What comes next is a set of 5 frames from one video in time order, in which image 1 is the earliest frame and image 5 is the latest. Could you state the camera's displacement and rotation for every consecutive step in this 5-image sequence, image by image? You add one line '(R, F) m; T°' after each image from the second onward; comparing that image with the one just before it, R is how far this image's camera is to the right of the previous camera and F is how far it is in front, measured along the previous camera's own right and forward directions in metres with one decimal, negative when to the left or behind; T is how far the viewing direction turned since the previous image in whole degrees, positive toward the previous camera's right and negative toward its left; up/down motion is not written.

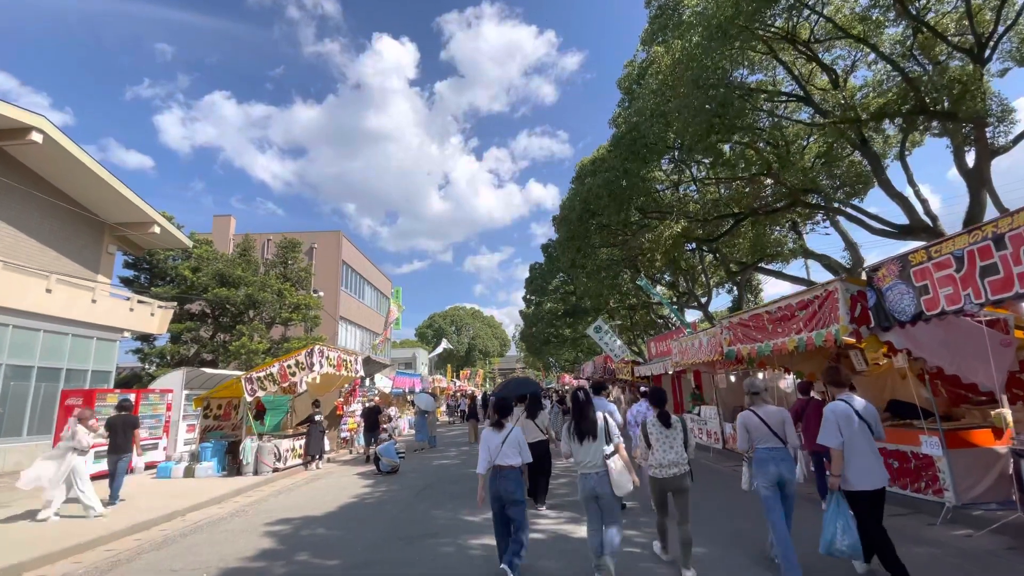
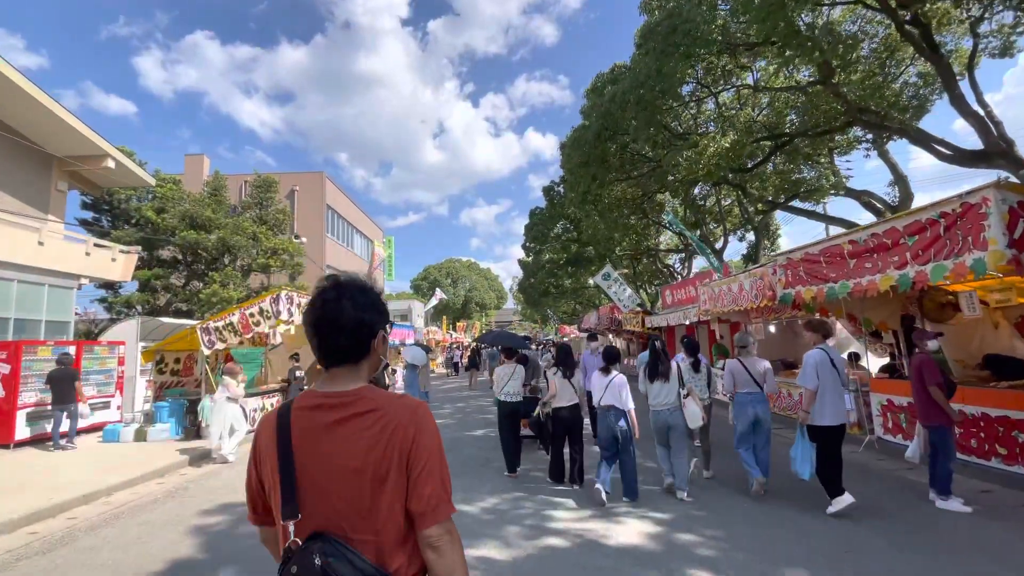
(-0.1, +2.0) m; 0°
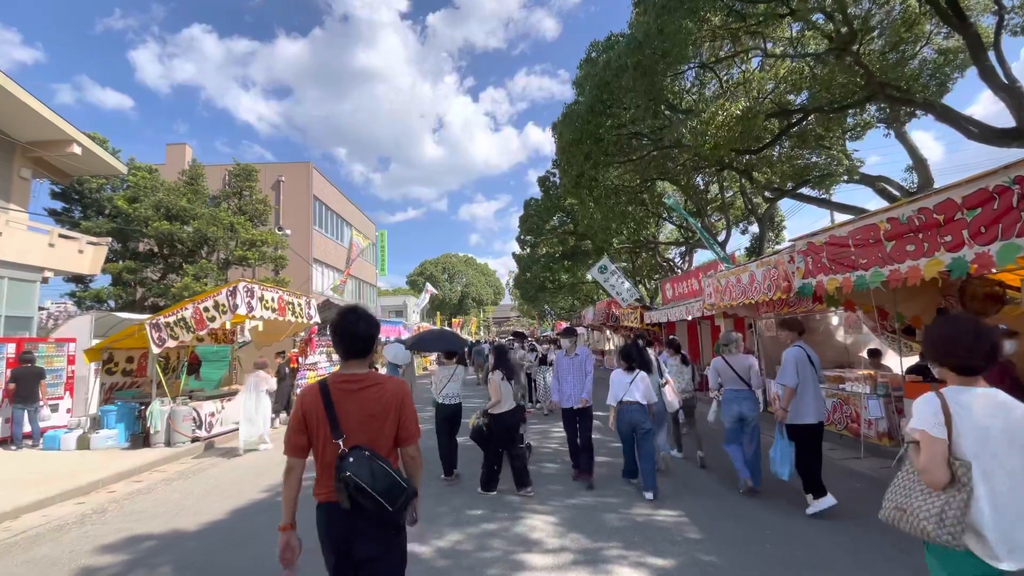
(+0.3, +1.1) m; 0°
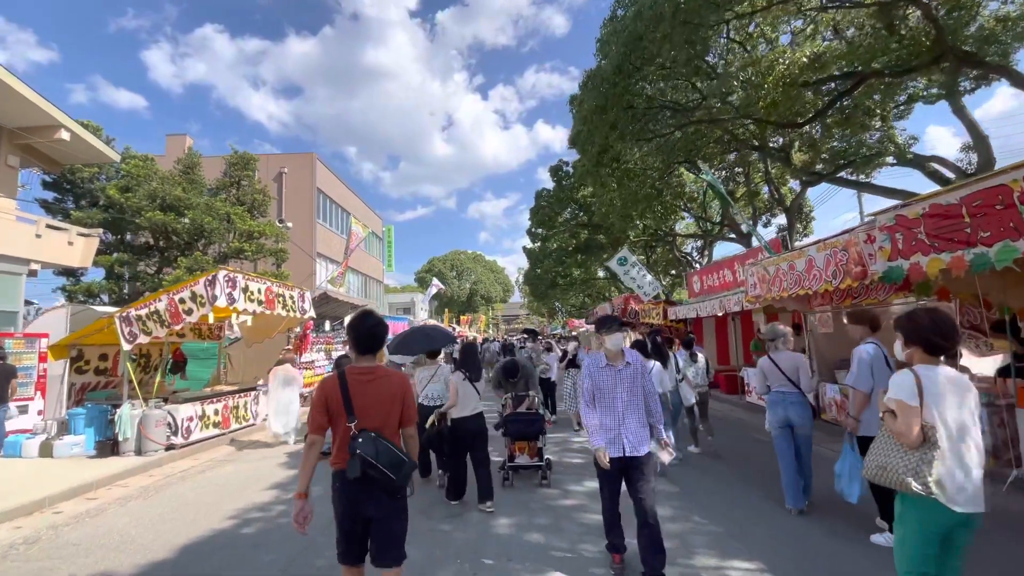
(-0.1, +1.2) m; -1°
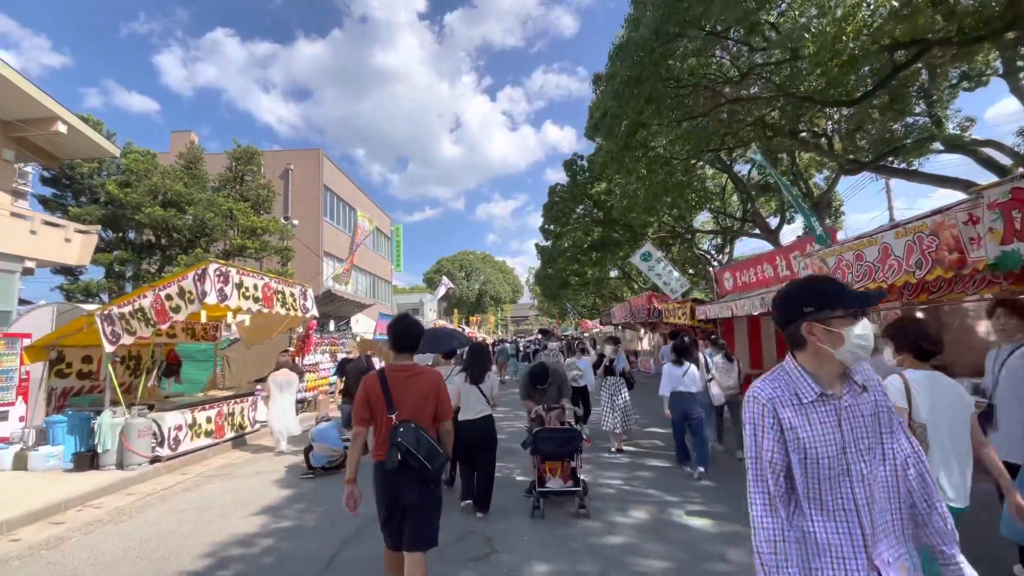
(-0.2, +0.9) m; -1°
